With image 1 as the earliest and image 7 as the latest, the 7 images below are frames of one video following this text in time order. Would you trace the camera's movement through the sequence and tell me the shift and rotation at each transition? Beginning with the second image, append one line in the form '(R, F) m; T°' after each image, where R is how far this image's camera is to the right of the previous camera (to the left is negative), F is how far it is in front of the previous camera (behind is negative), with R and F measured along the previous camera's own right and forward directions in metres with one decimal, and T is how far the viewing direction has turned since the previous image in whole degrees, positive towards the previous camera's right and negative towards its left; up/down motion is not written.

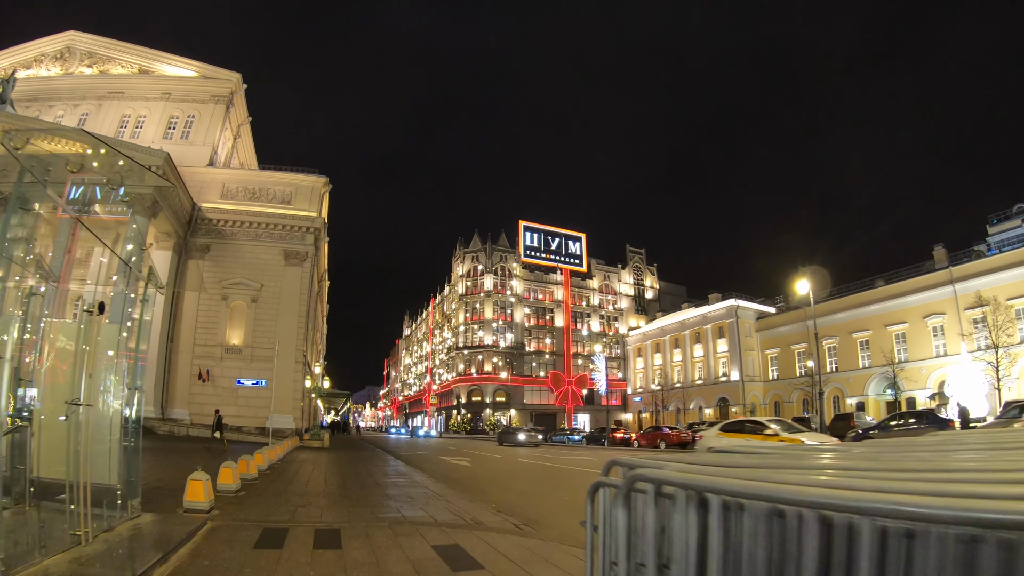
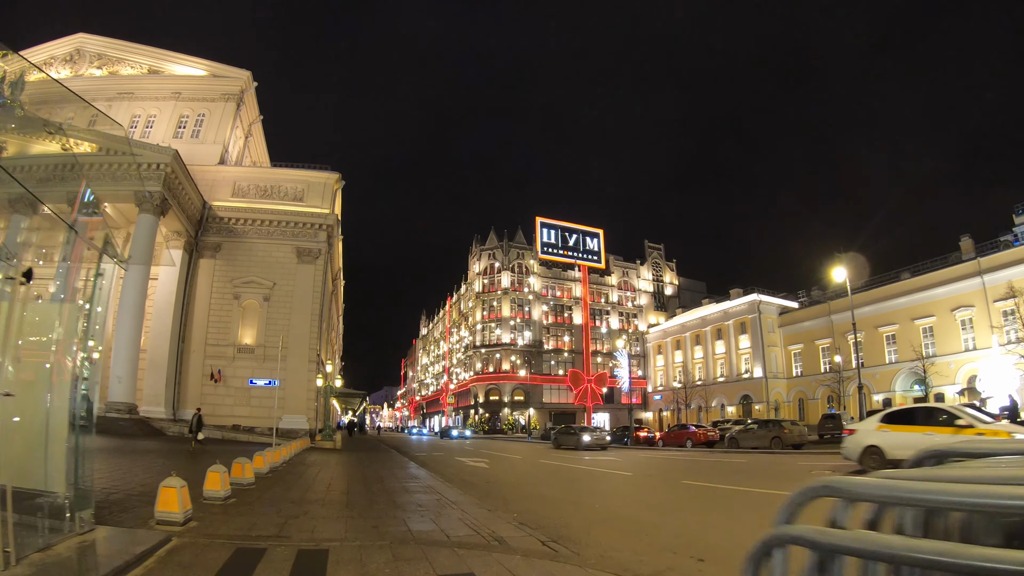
(-0.1, +1.0) m; -2°
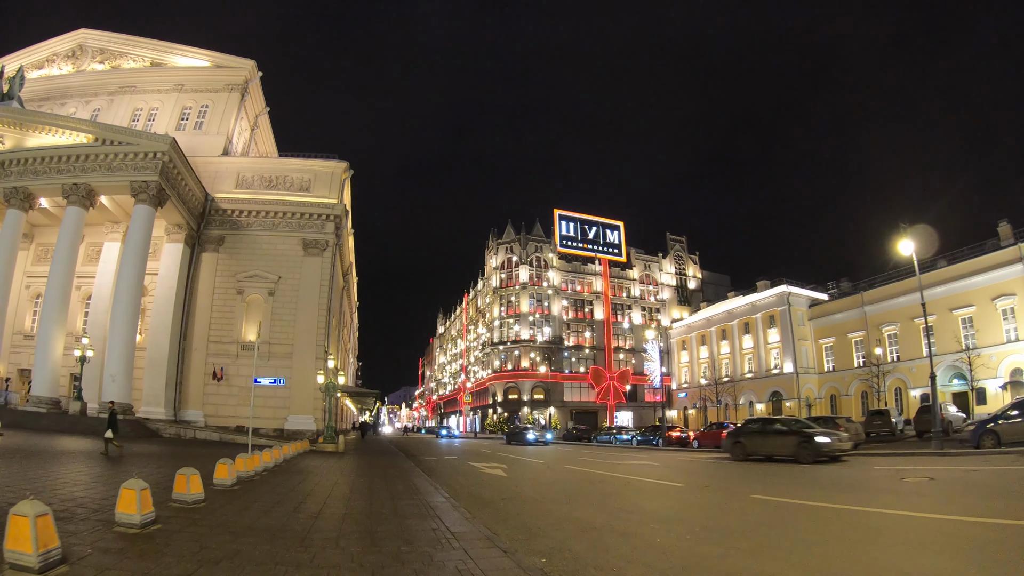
(-0.1, +2.0) m; -2°
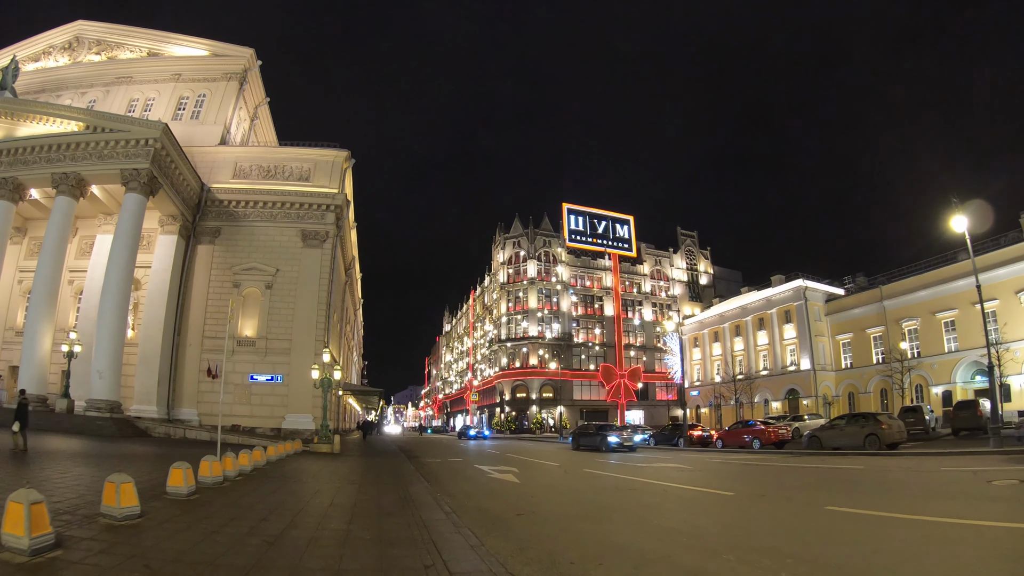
(-0.1, +1.5) m; -1°
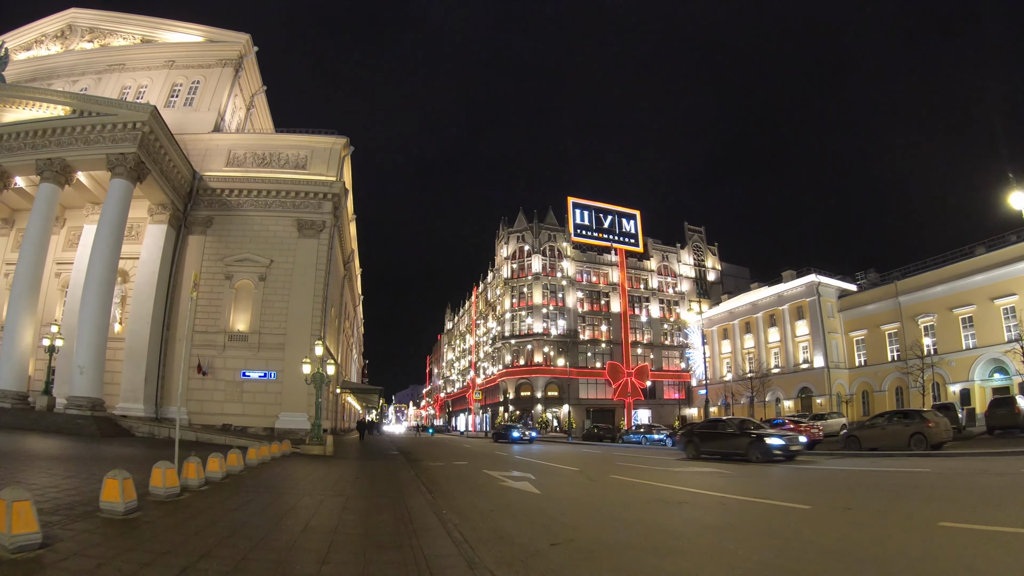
(-0.2, +1.5) m; 0°
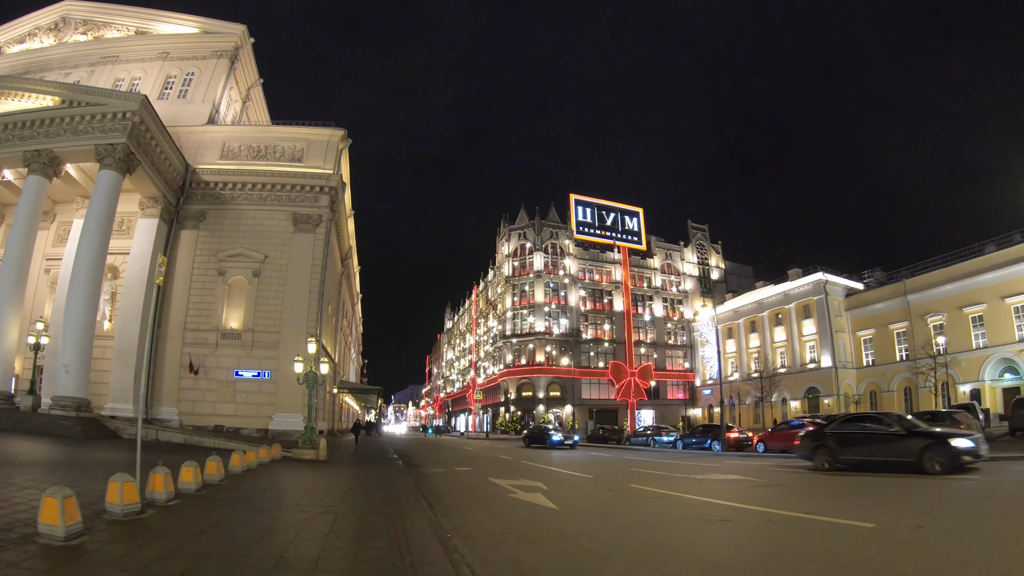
(-0.1, +1.0) m; 0°
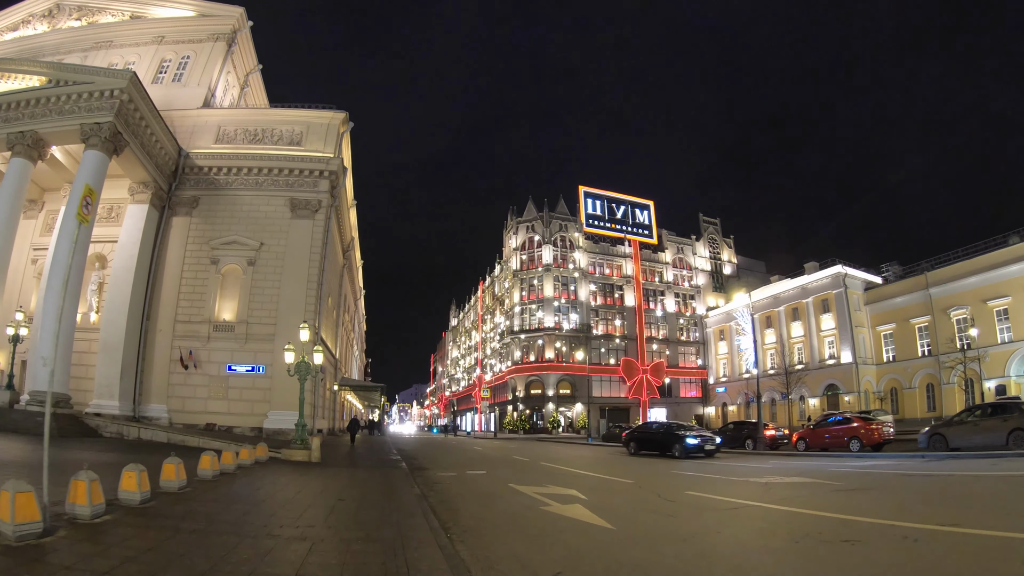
(-0.3, +1.7) m; 0°
